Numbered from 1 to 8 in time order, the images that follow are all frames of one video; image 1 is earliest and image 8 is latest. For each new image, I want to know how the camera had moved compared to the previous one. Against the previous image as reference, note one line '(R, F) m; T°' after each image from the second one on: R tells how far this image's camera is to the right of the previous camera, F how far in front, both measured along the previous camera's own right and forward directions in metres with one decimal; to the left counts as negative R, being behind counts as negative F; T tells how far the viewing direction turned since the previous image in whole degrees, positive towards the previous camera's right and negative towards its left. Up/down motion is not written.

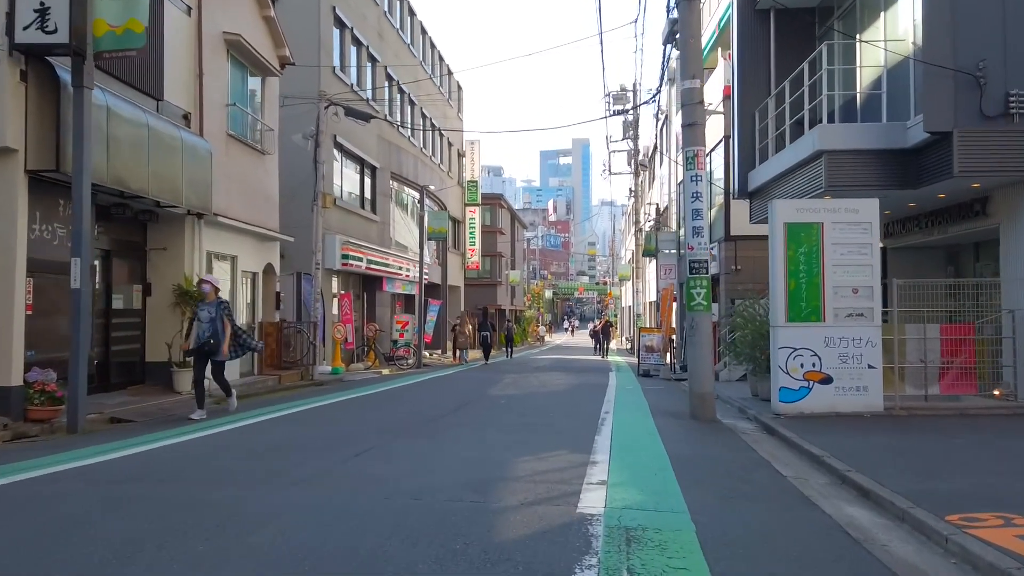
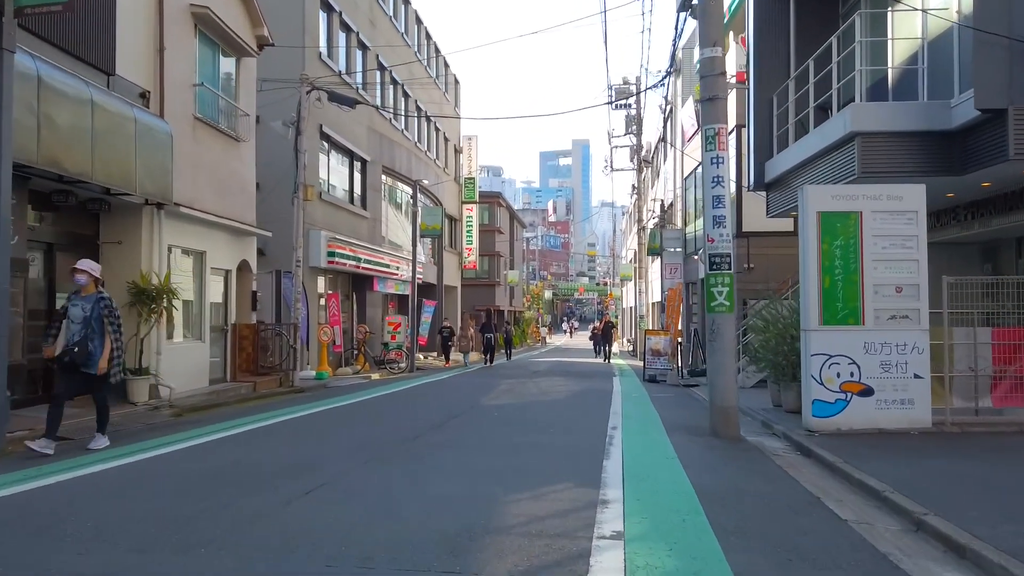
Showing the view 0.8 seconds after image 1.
(+0.1, +1.5) m; 0°
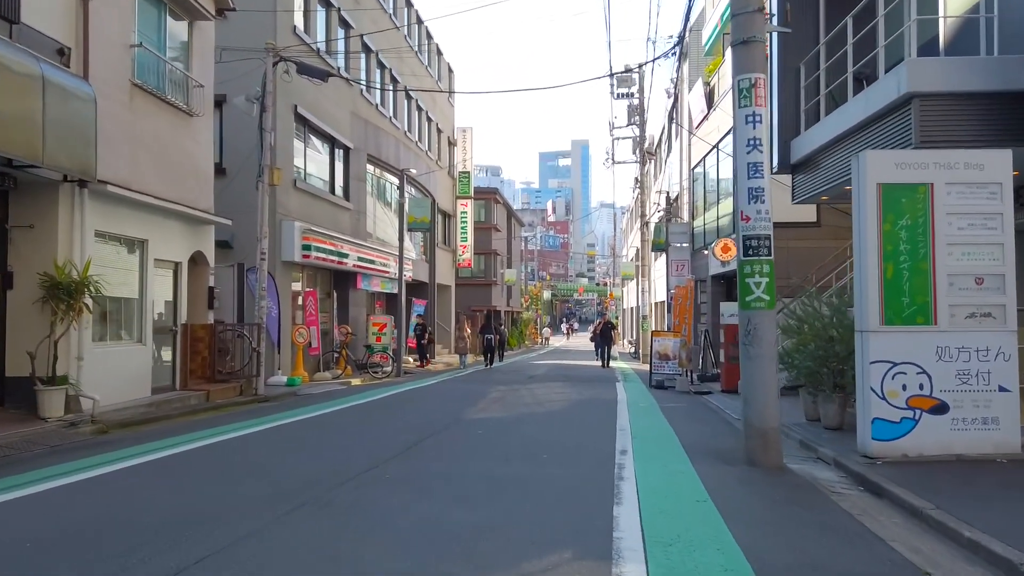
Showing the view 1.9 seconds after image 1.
(+0.2, +2.1) m; 0°
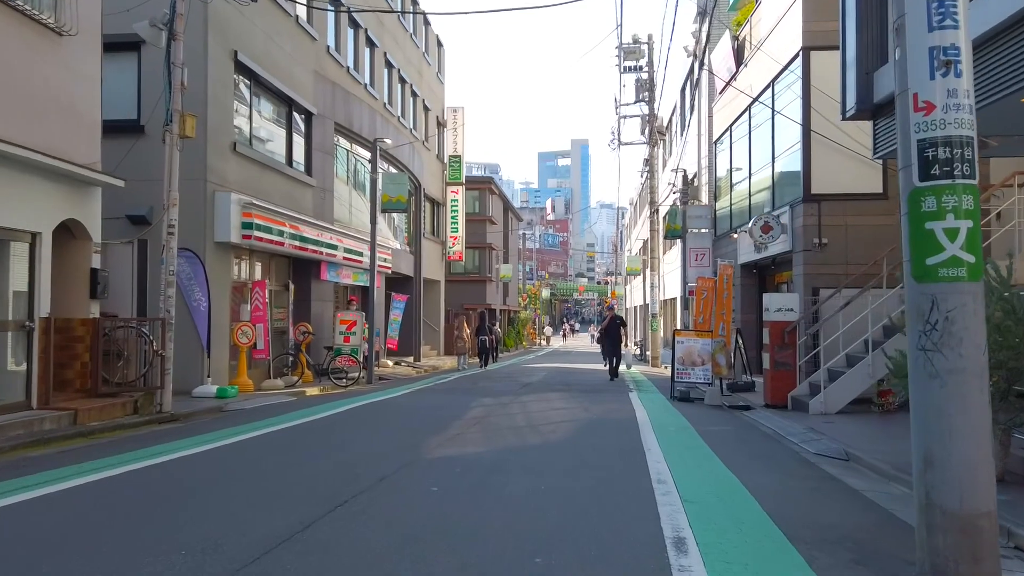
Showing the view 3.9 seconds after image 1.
(+0.2, +4.0) m; 0°
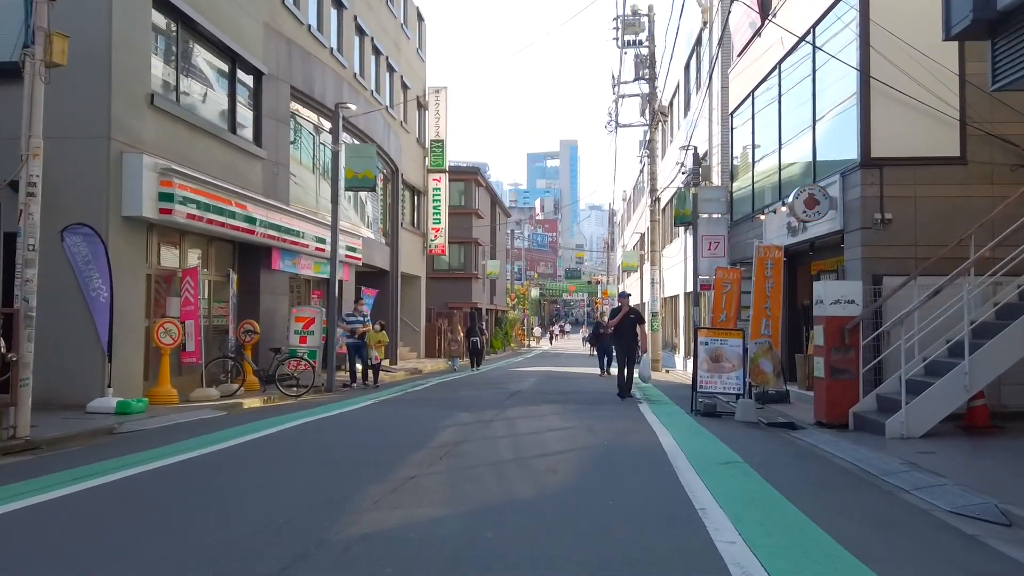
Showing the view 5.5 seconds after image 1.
(+0.1, +3.3) m; +1°
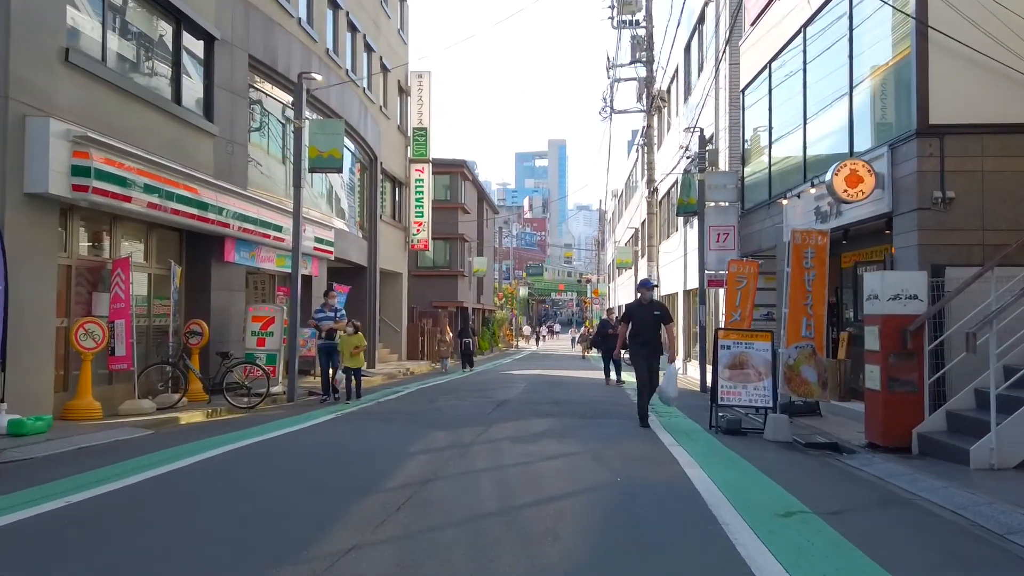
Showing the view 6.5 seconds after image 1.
(0.0, +2.2) m; +1°
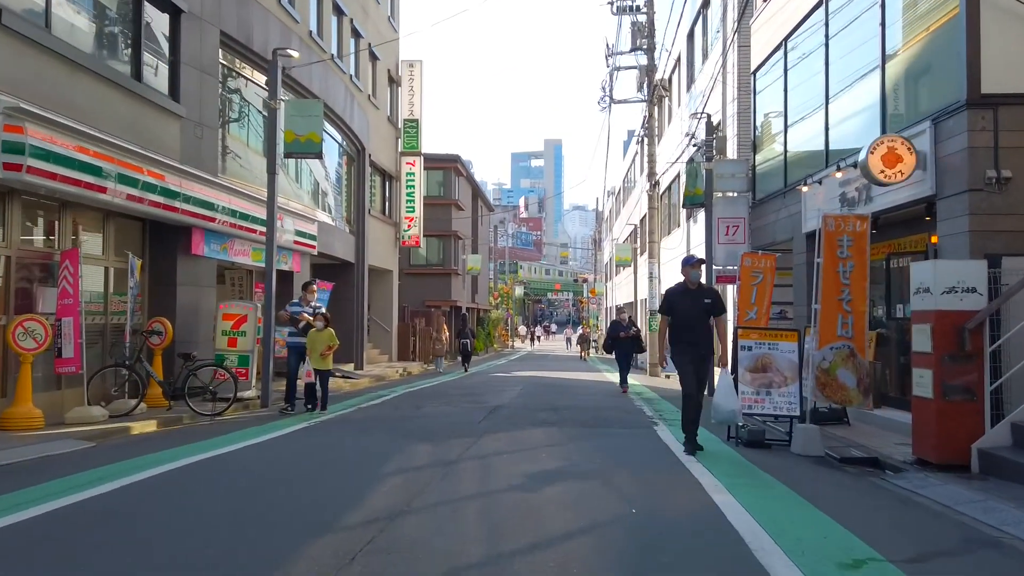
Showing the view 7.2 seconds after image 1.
(0.0, +1.4) m; 0°
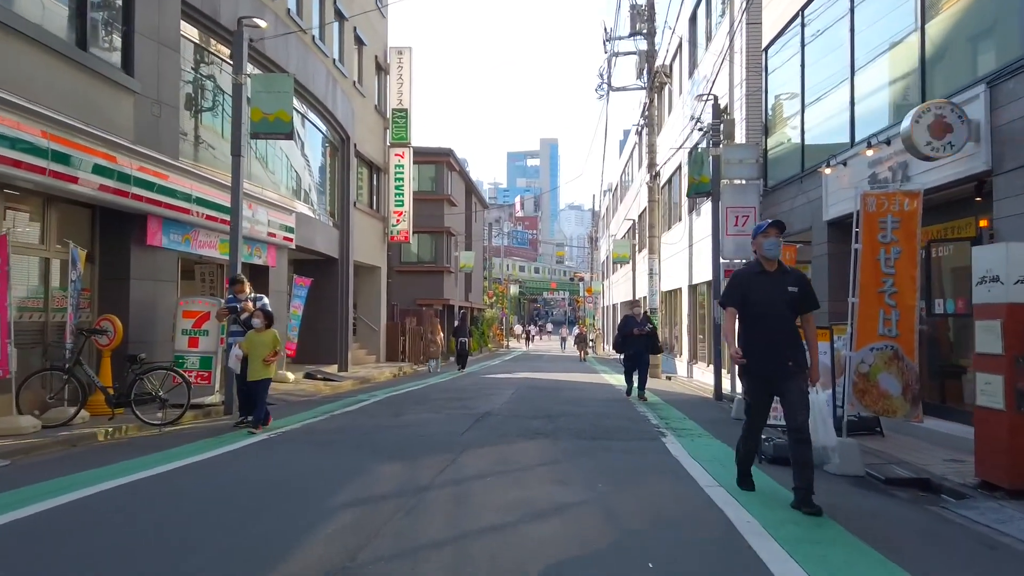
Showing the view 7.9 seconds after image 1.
(+0.1, +1.4) m; 0°
